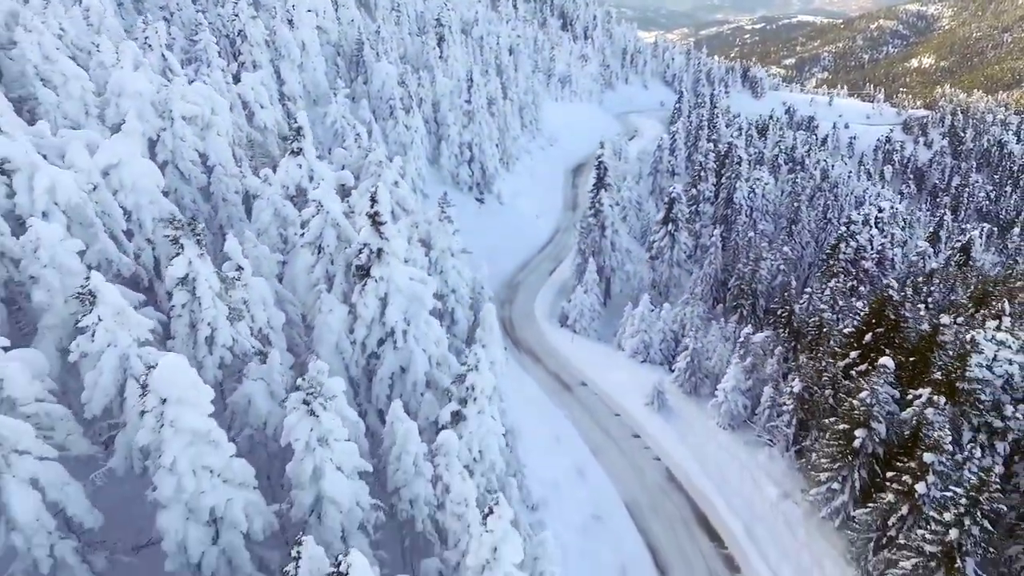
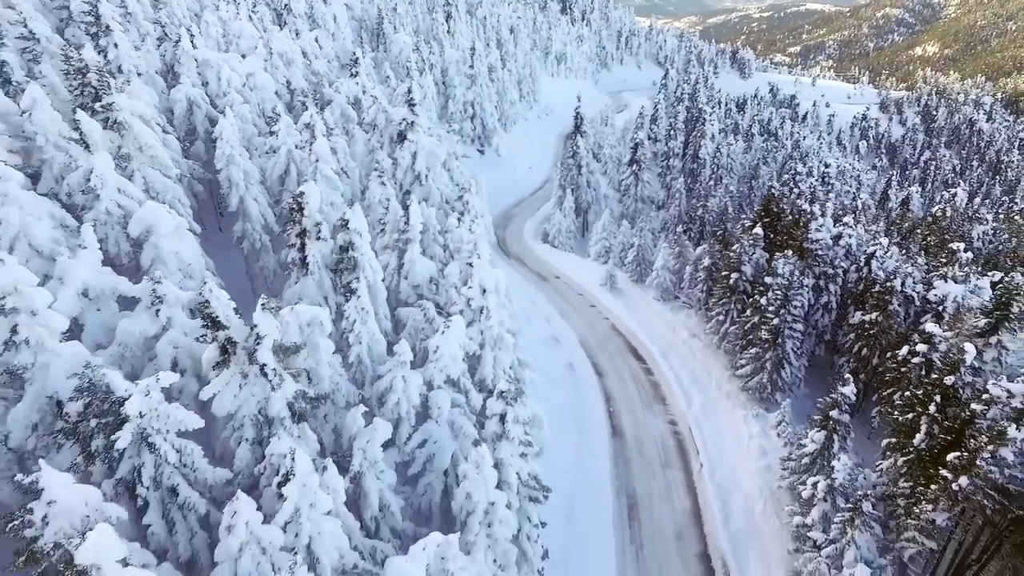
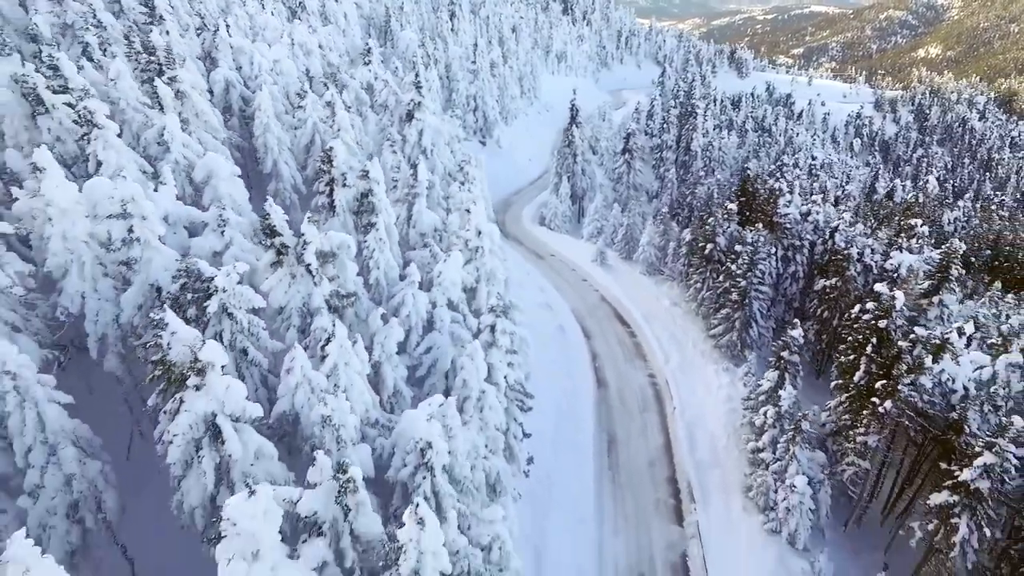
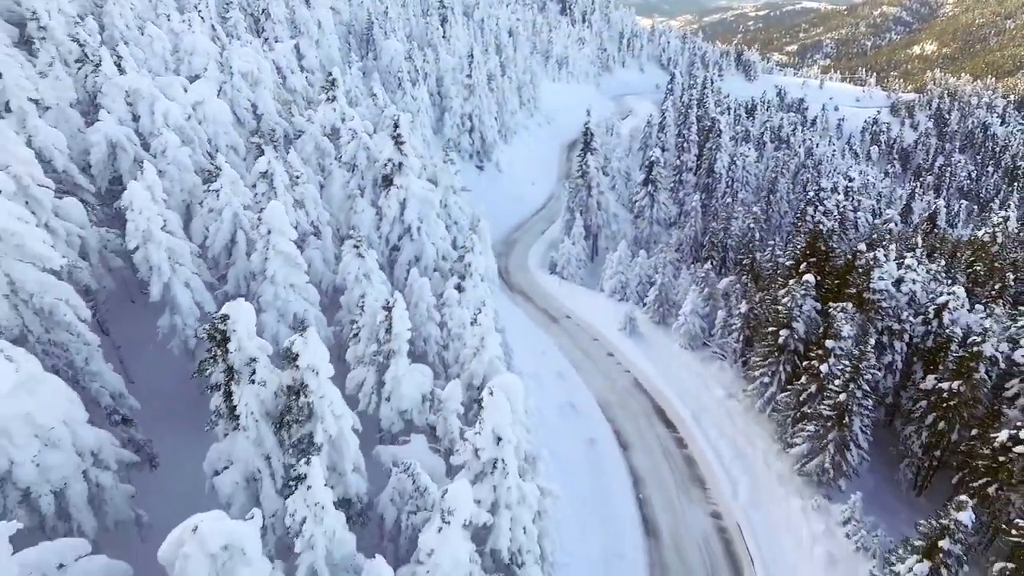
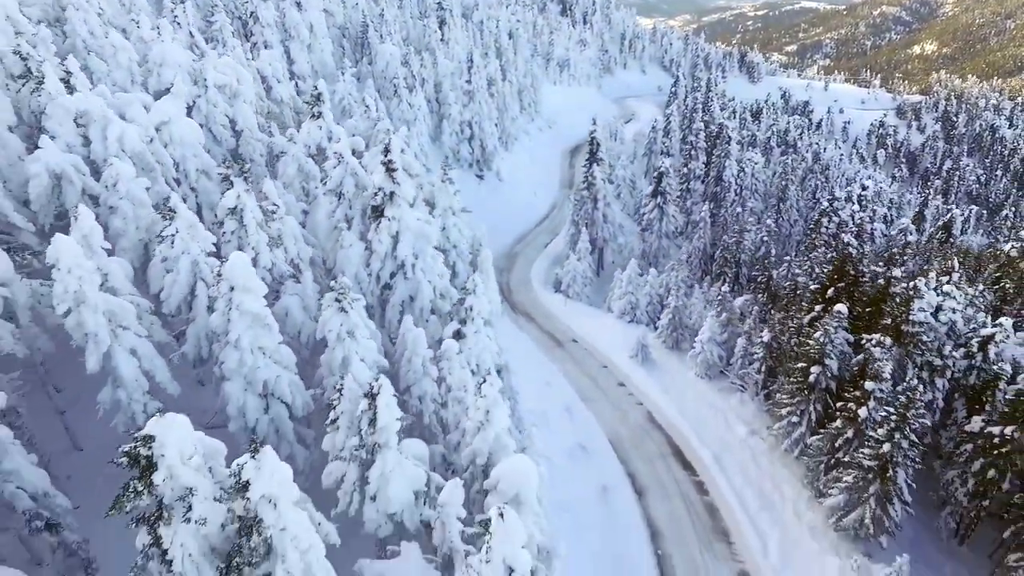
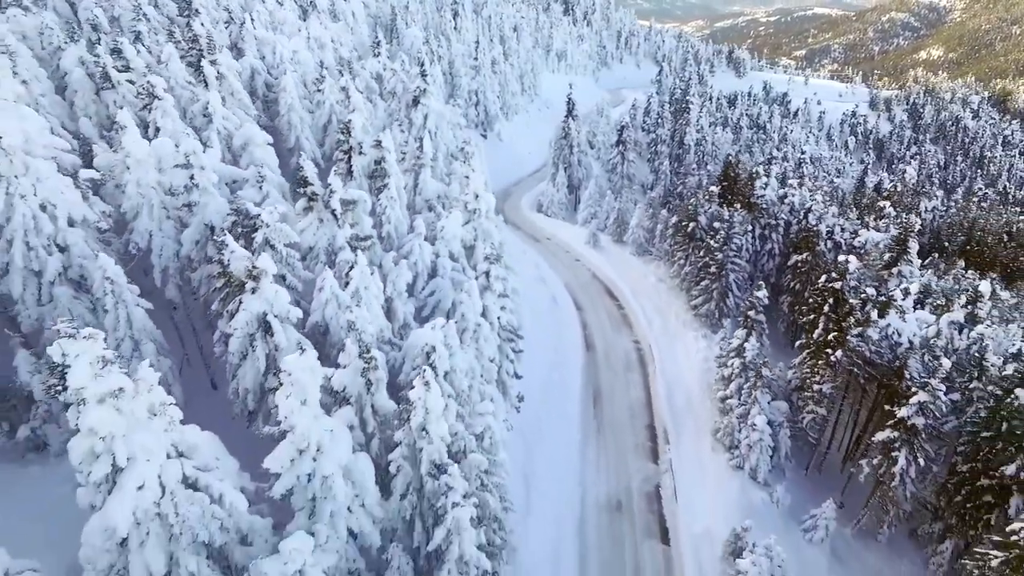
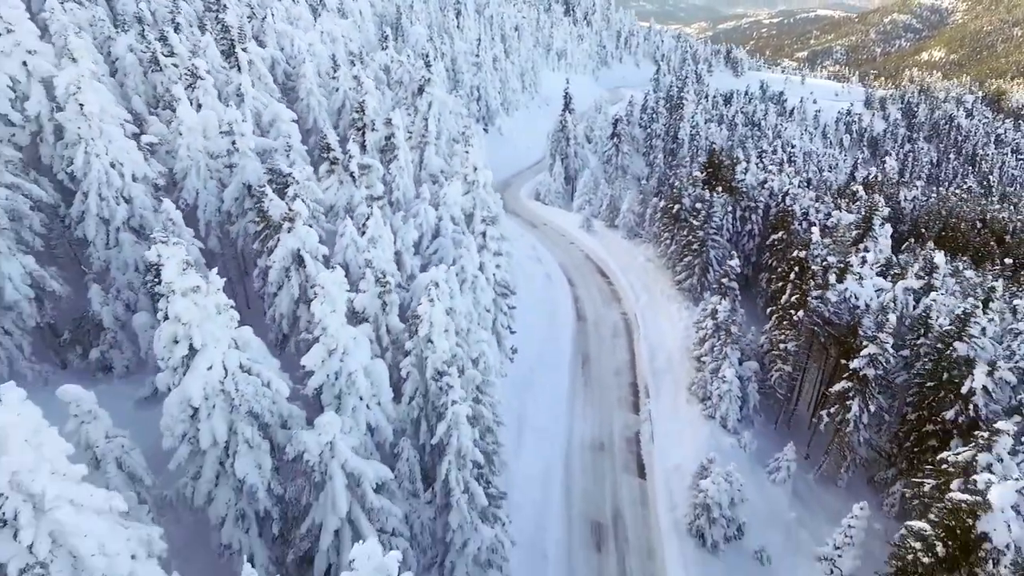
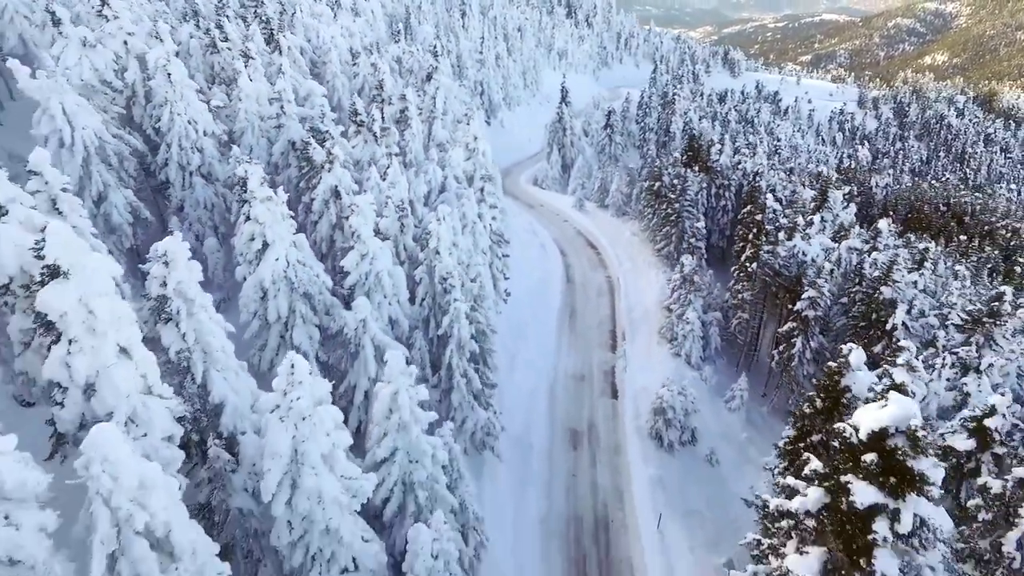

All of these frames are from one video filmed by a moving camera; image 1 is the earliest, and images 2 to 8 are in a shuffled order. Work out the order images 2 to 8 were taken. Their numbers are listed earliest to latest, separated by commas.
5, 4, 2, 3, 6, 7, 8
